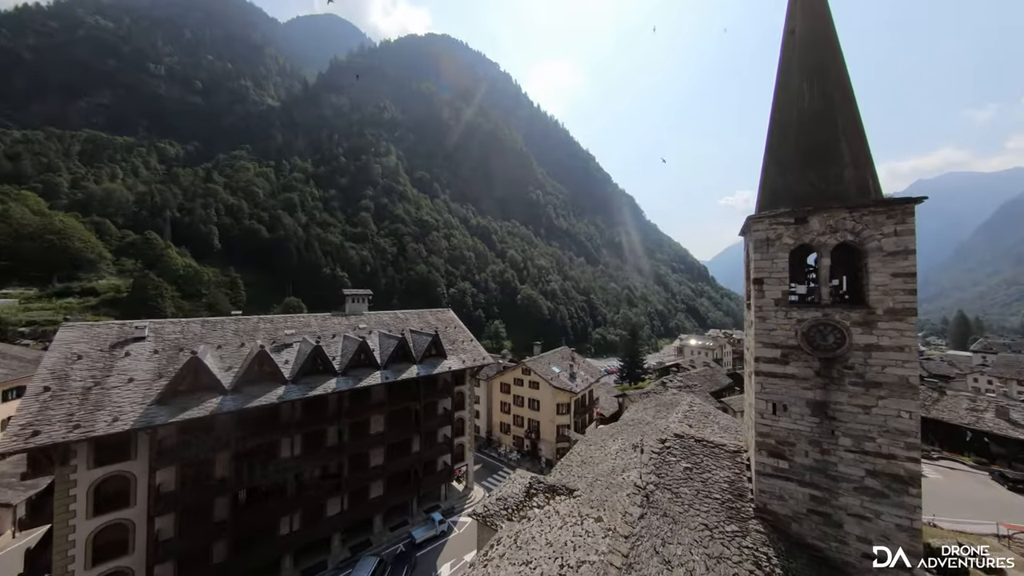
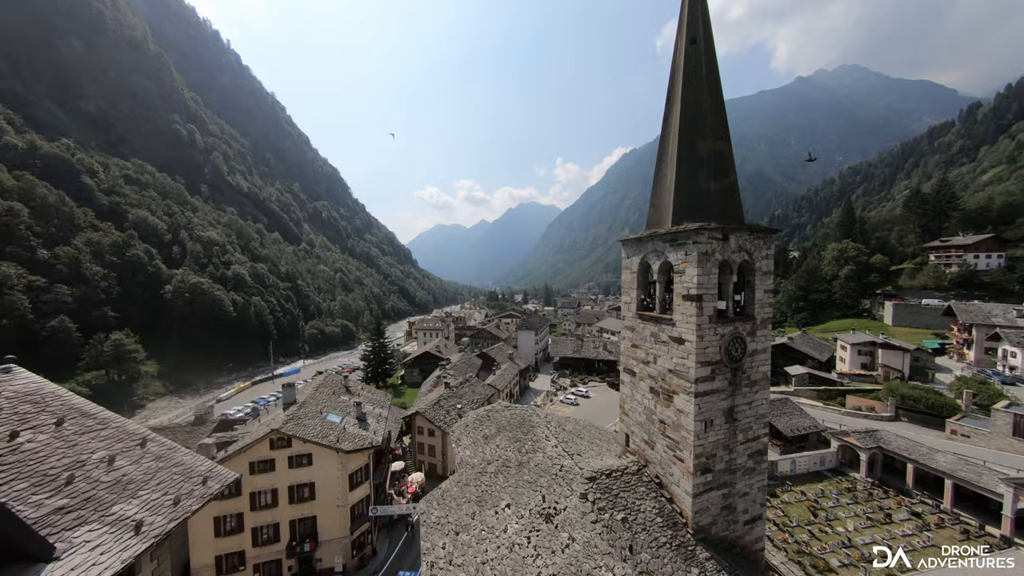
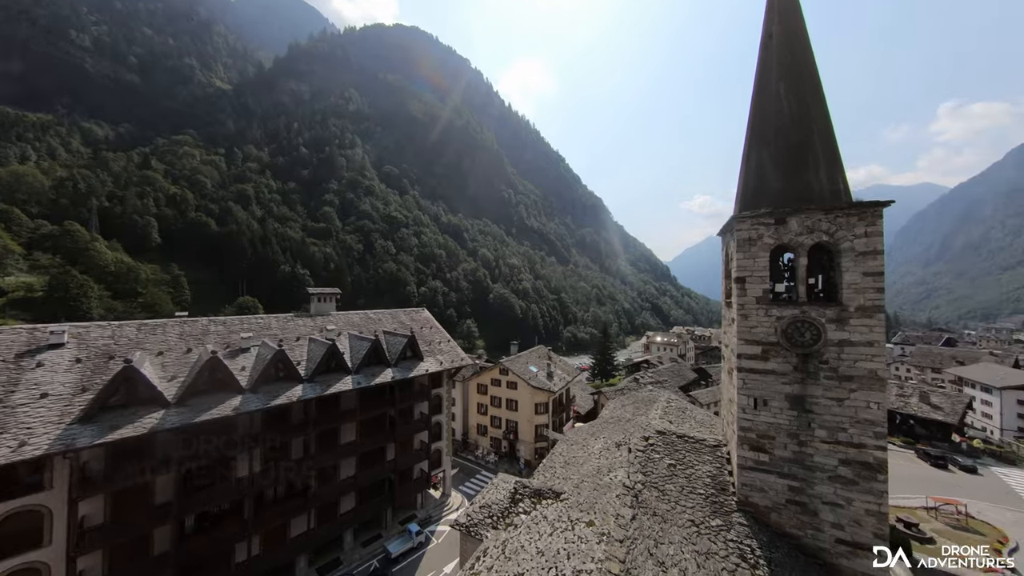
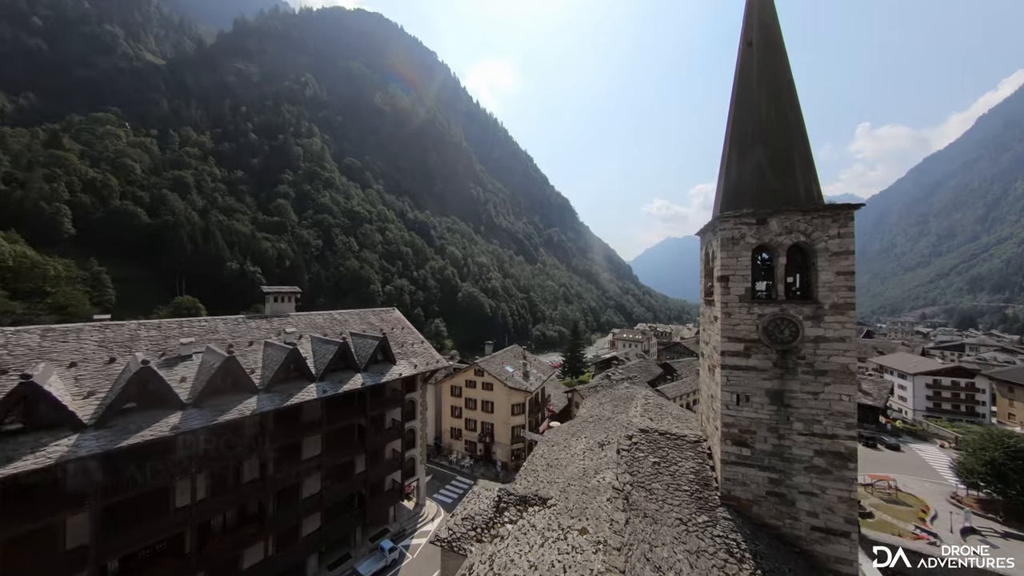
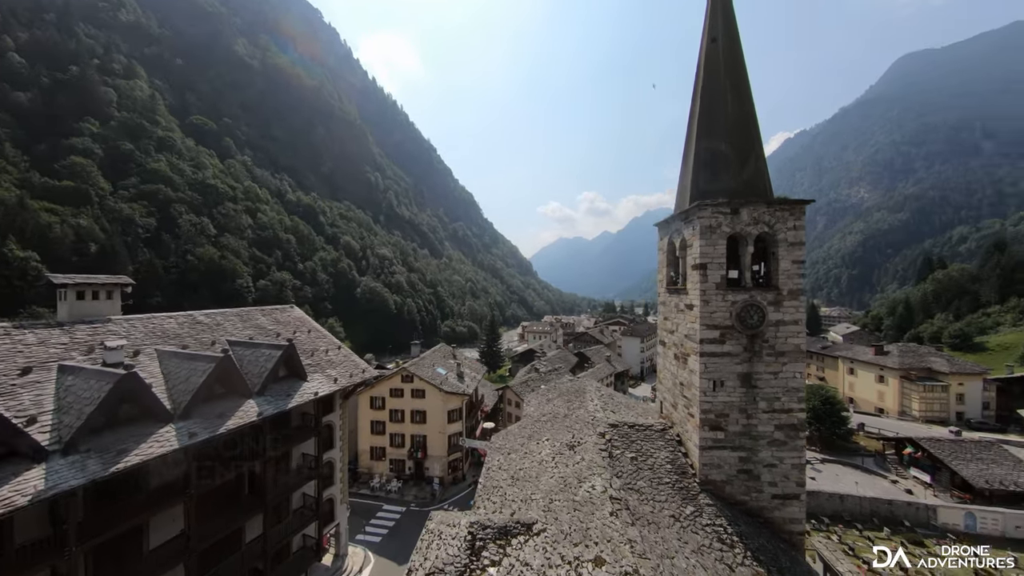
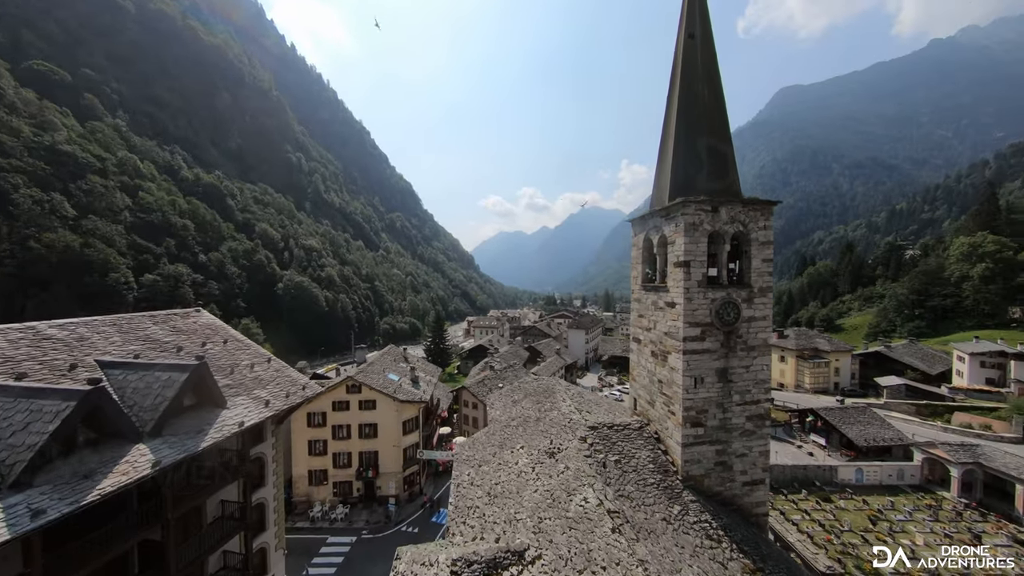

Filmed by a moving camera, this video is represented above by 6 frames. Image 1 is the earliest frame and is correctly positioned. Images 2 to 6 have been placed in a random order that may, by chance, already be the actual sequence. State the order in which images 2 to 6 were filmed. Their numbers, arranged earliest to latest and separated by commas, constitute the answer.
3, 4, 5, 6, 2
